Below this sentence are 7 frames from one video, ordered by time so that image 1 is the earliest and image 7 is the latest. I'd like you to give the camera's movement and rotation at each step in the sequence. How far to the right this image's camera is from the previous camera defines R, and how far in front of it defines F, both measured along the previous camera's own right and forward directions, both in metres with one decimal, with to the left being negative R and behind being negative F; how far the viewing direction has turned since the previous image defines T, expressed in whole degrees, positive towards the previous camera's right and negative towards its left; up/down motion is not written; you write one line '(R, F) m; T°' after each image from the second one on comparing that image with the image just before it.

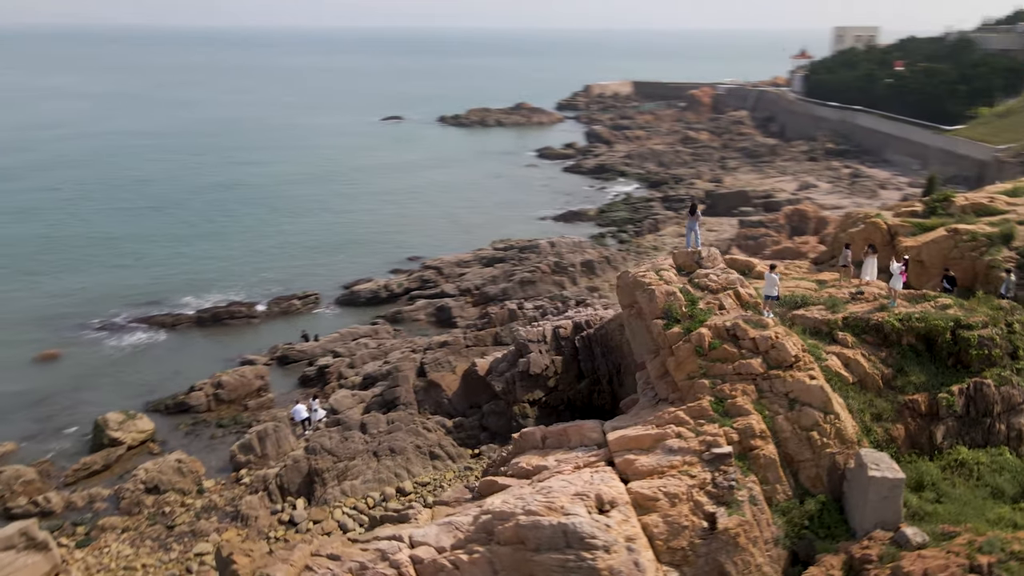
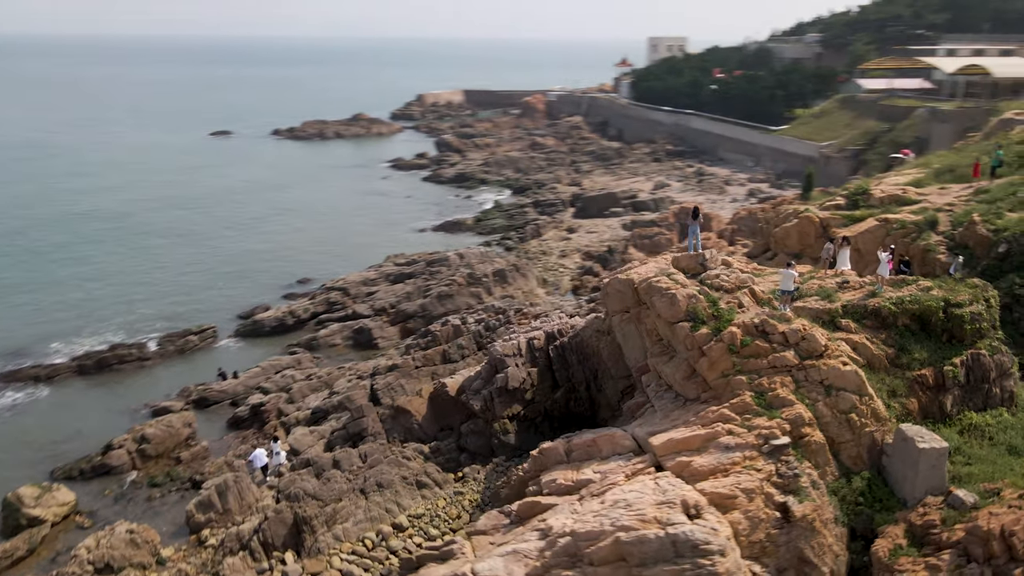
(-3.4, +0.7) m; +14°
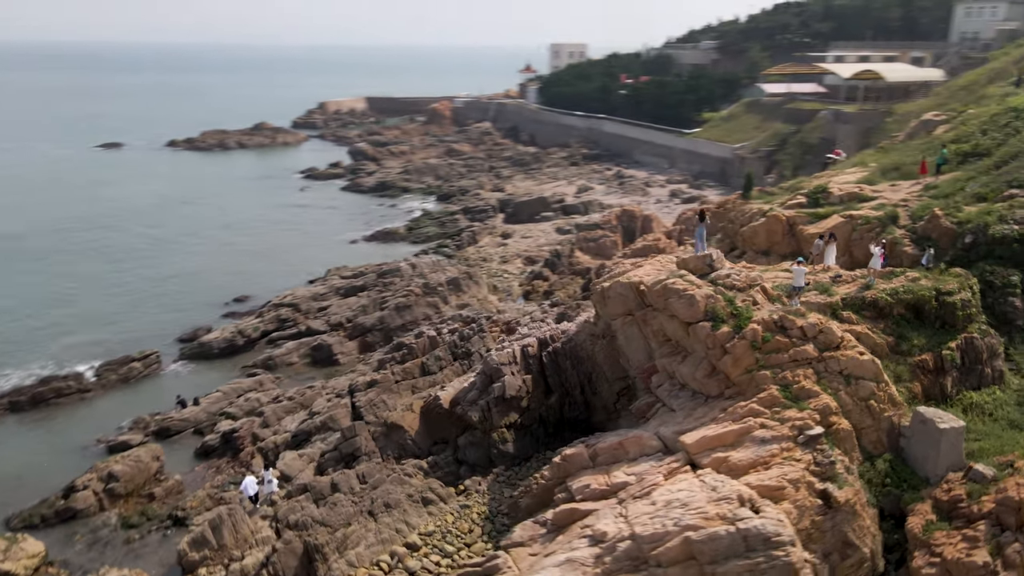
(-2.2, +0.2) m; +8°
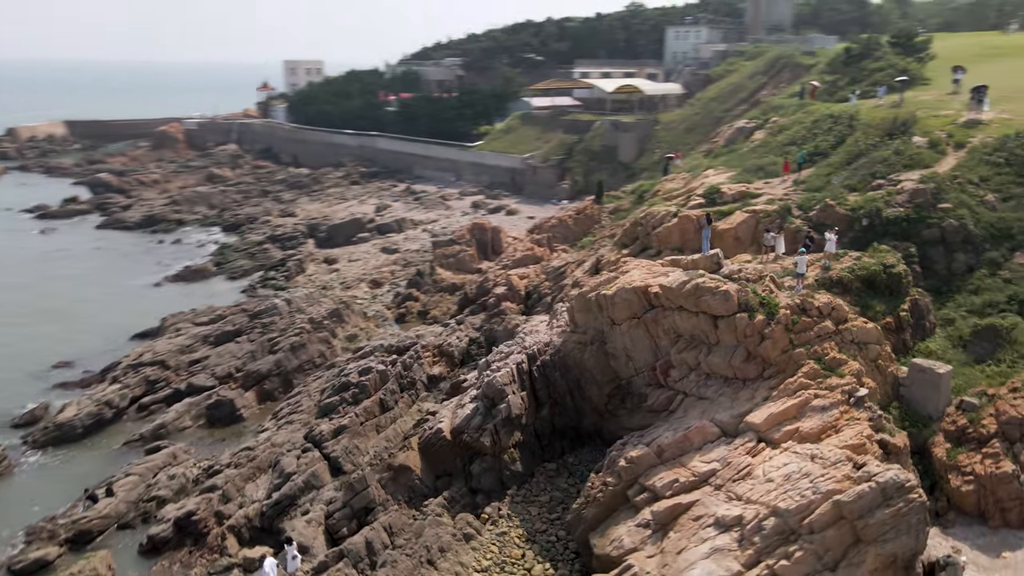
(-6.2, +1.2) m; +22°
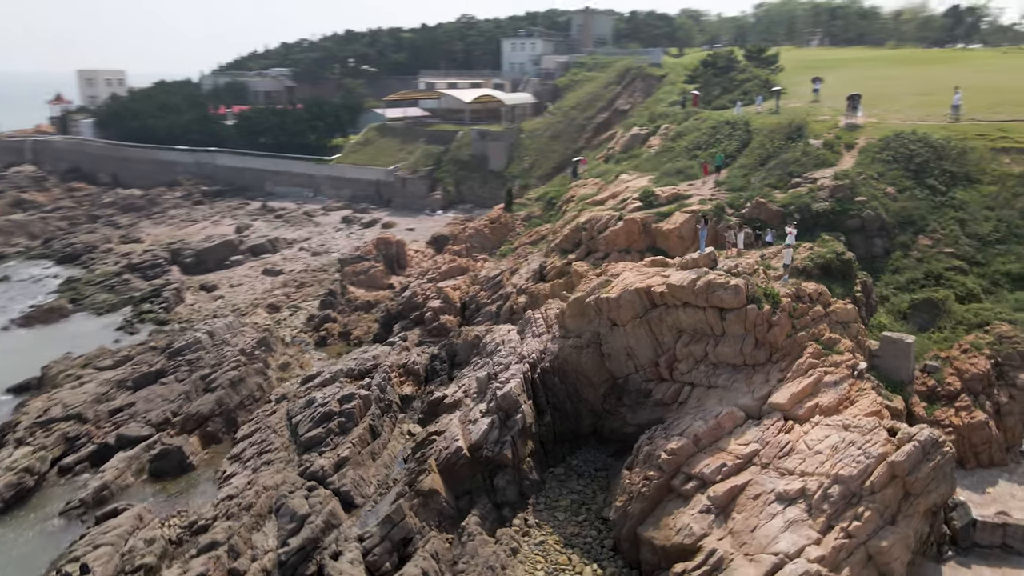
(-4.5, +0.5) m; +15°
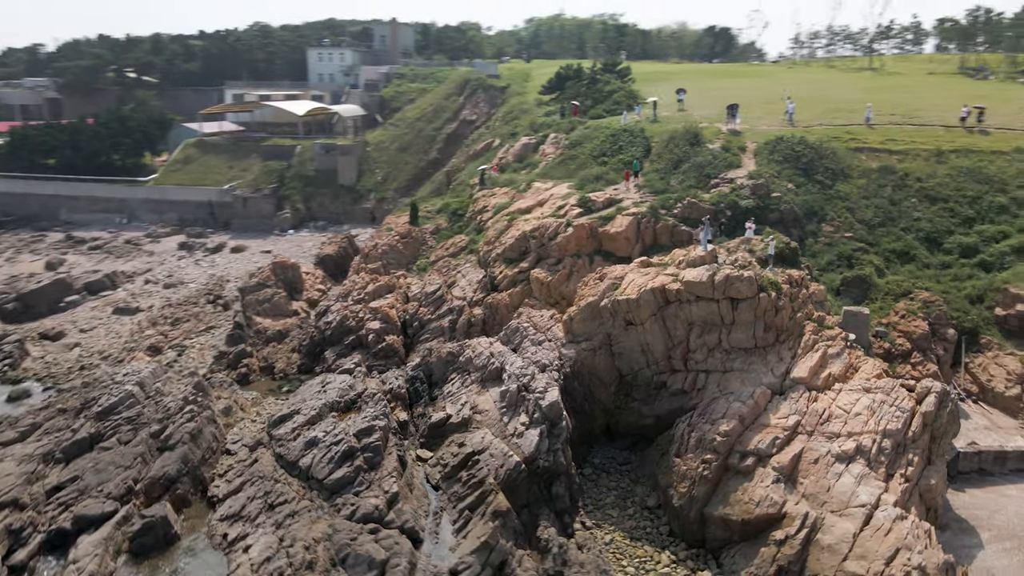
(-6.1, +0.9) m; +18°
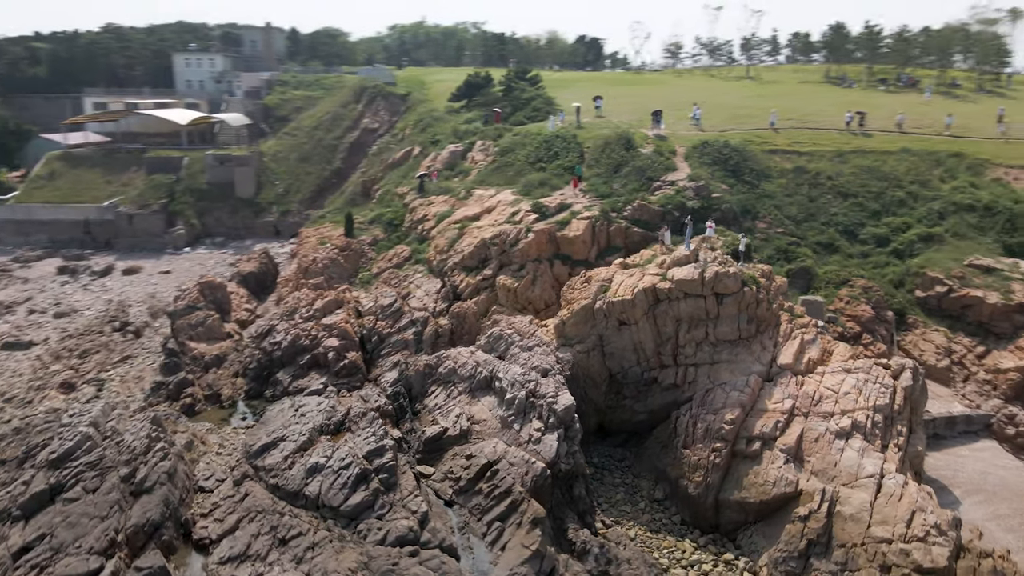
(-3.6, +0.4) m; +11°
